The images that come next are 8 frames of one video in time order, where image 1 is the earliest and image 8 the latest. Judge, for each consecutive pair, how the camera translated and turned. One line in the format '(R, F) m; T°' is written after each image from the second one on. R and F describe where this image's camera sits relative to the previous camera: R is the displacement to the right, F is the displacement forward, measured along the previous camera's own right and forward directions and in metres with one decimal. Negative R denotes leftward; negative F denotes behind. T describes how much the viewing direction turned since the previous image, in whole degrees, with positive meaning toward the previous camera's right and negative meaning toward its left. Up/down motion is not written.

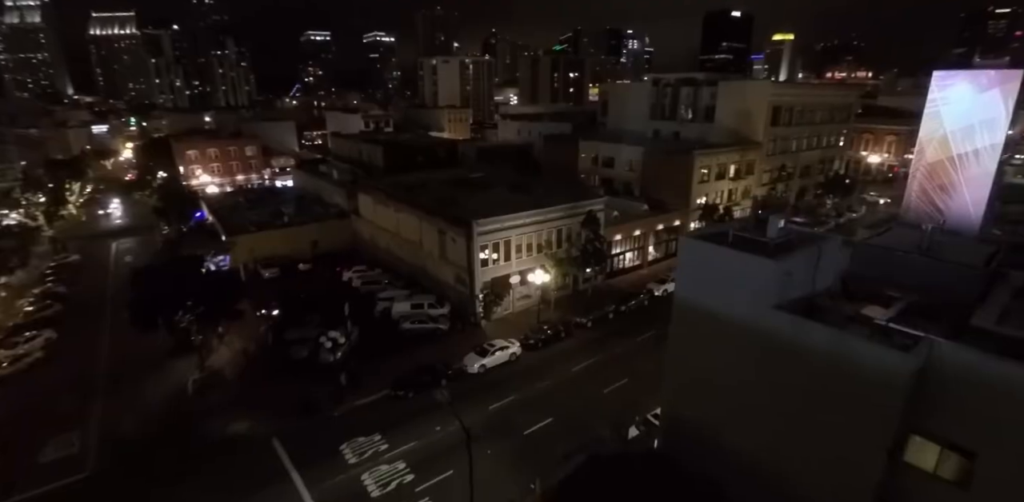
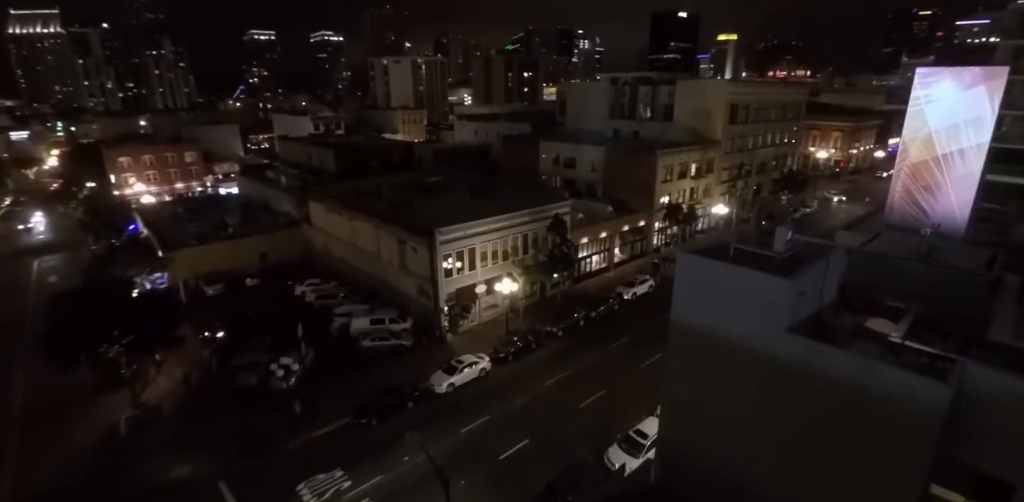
(-0.4, +1.6) m; +5°
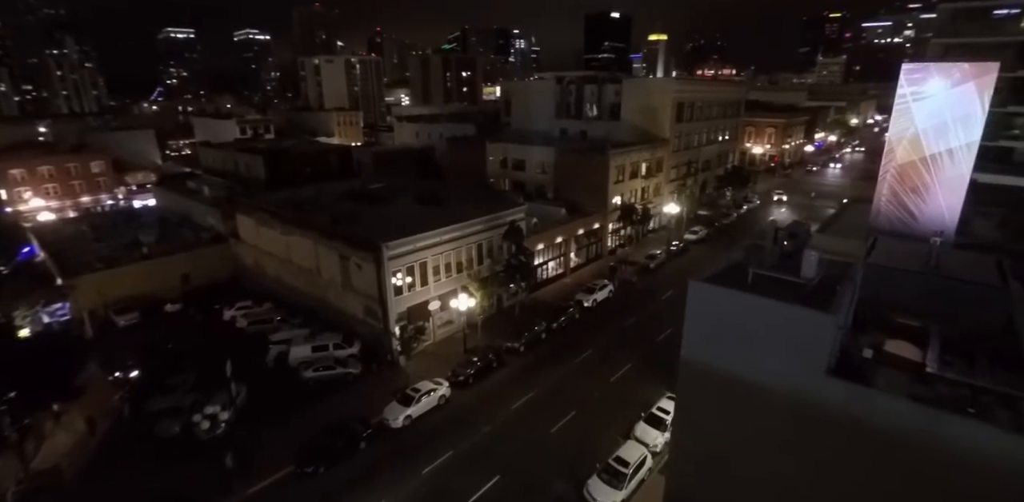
(-0.6, +2.3) m; +6°
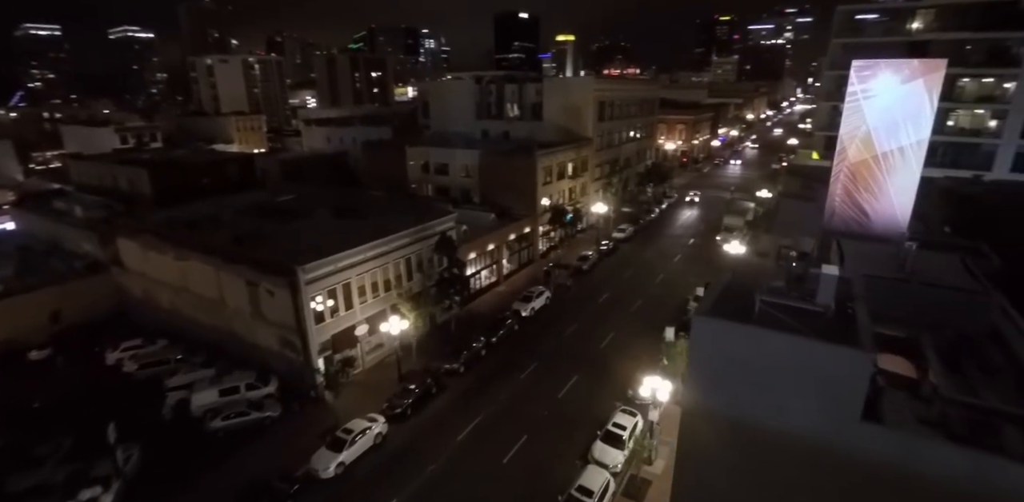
(-0.6, +2.1) m; +9°
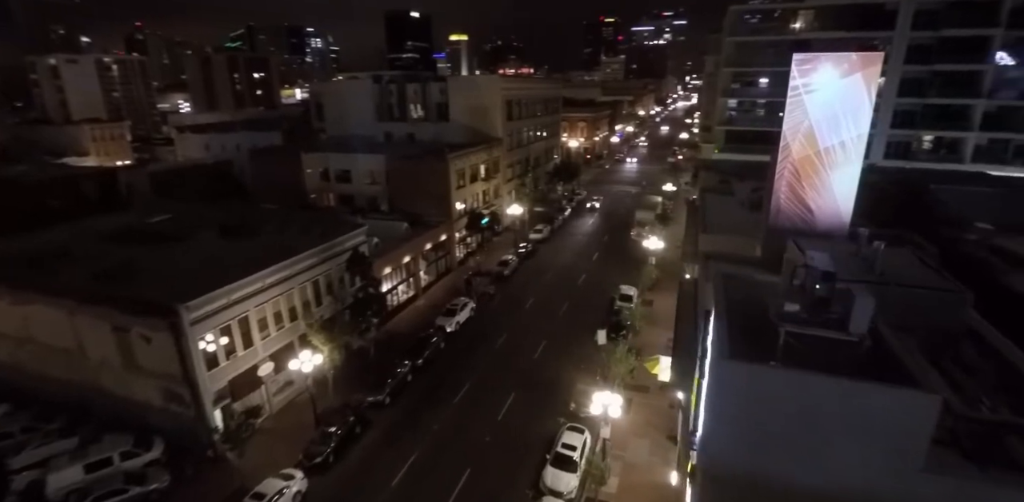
(-0.8, +2.1) m; +10°
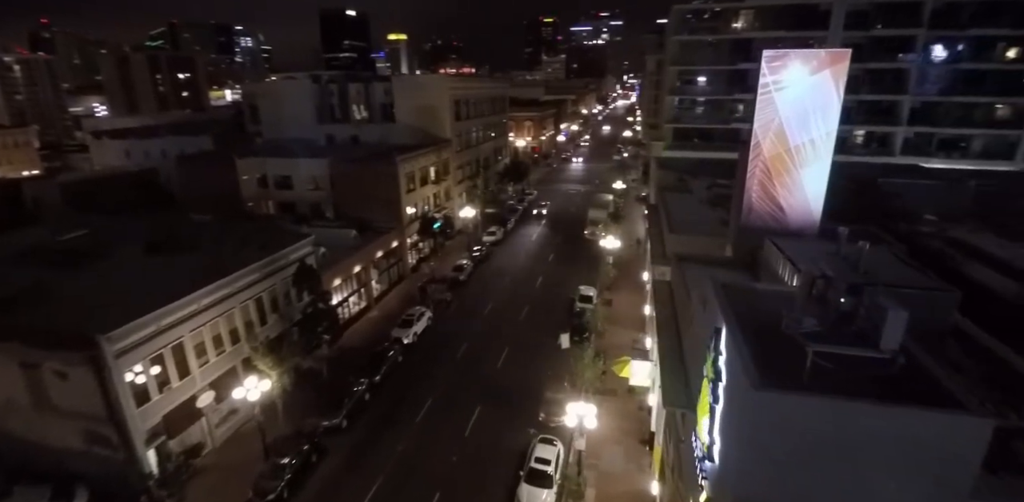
(-0.6, +1.1) m; +6°
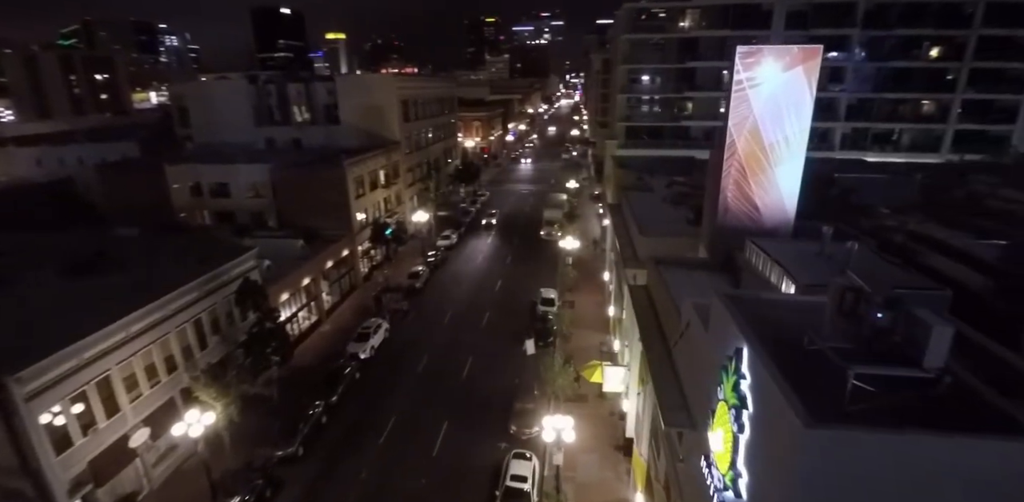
(-0.6, +1.0) m; +6°
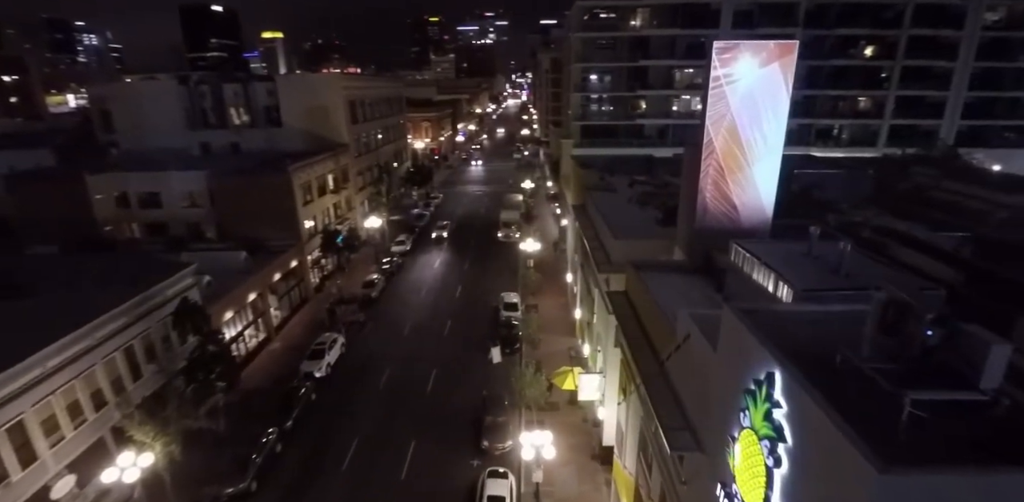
(-0.6, +1.0) m; +5°
